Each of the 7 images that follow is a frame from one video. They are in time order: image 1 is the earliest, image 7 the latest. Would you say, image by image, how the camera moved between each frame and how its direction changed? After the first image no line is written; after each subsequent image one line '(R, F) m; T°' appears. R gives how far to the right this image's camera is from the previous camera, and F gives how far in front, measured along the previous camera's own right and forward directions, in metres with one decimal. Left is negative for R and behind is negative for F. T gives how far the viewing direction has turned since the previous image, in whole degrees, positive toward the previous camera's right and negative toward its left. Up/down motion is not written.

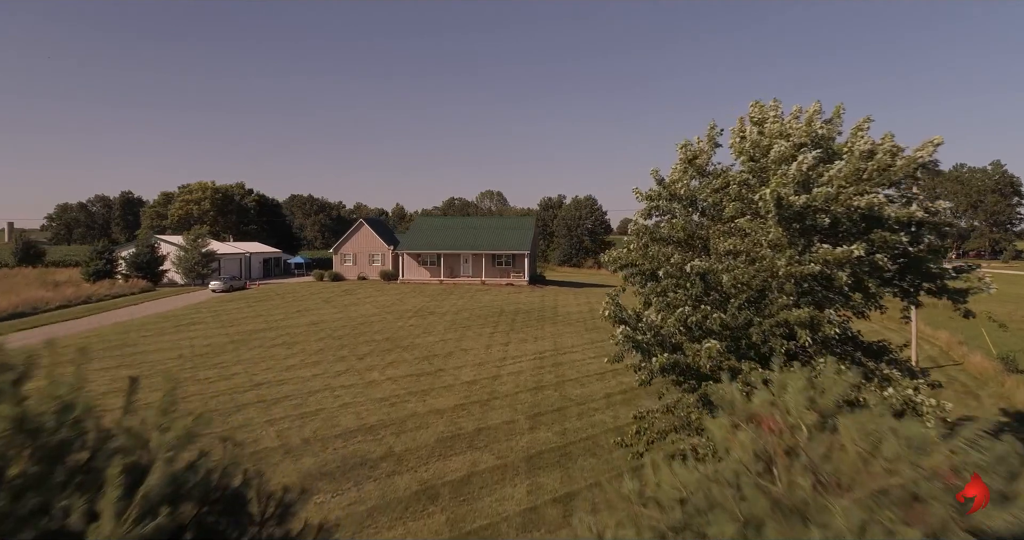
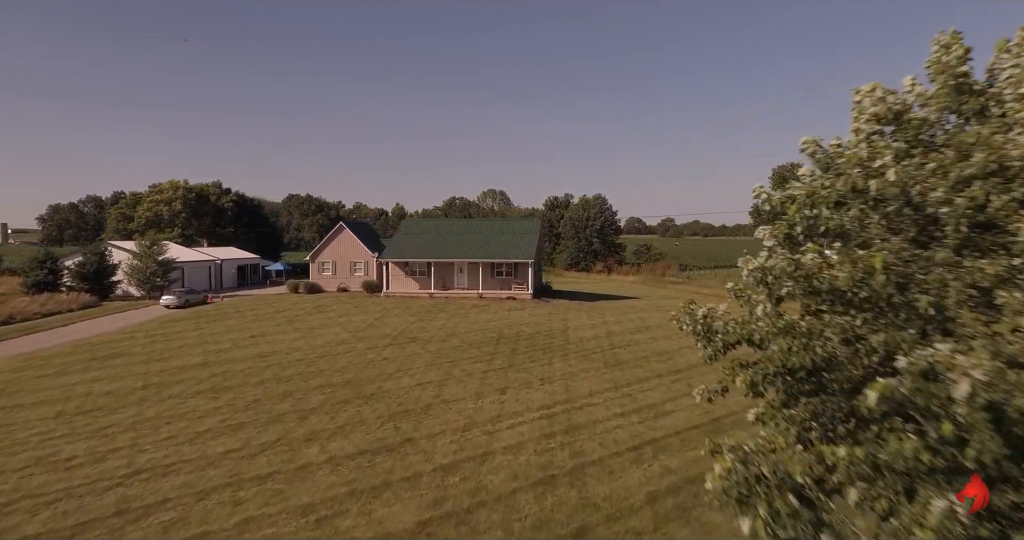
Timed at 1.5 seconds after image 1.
(+0.1, +4.7) m; 0°
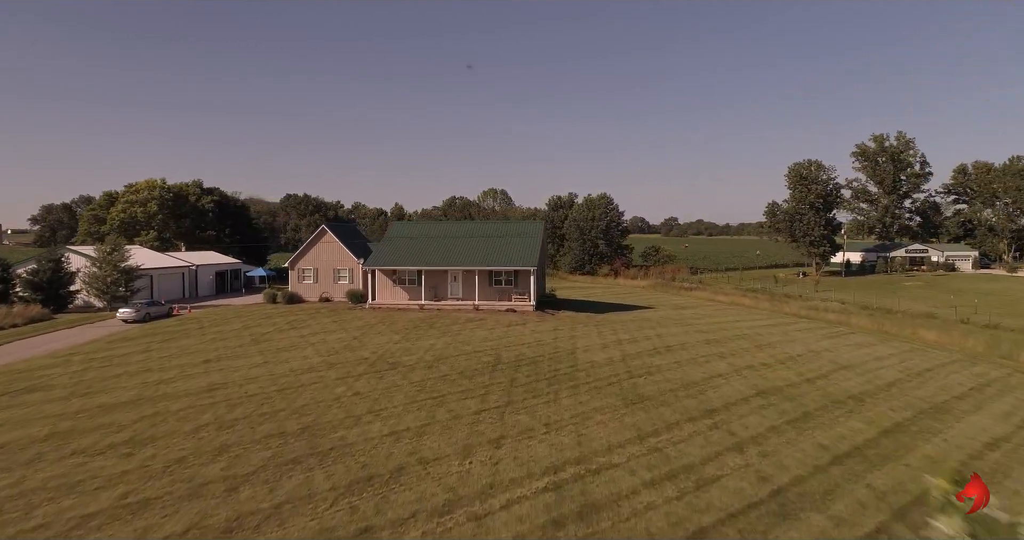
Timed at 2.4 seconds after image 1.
(+0.1, +3.1) m; 0°
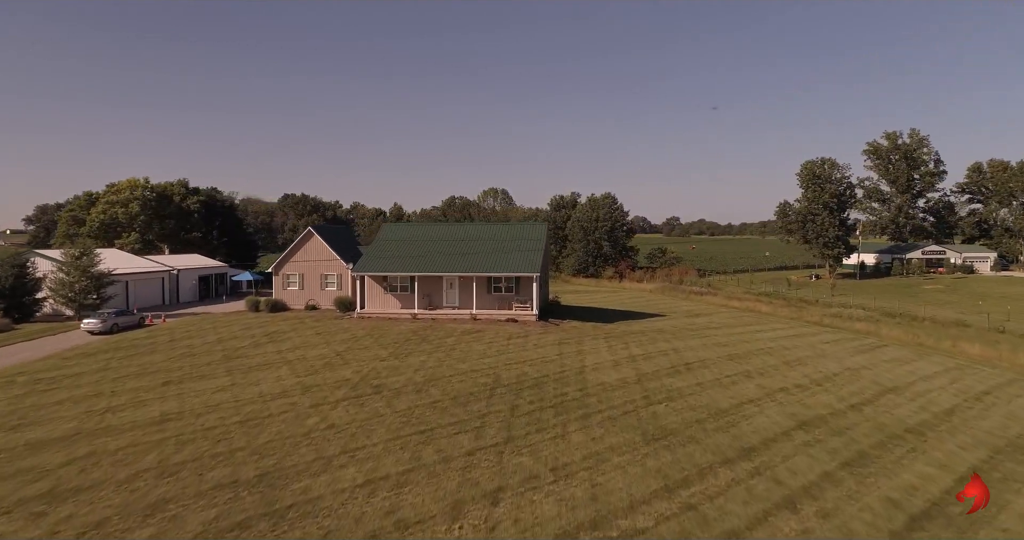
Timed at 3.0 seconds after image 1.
(0.0, +2.1) m; 0°
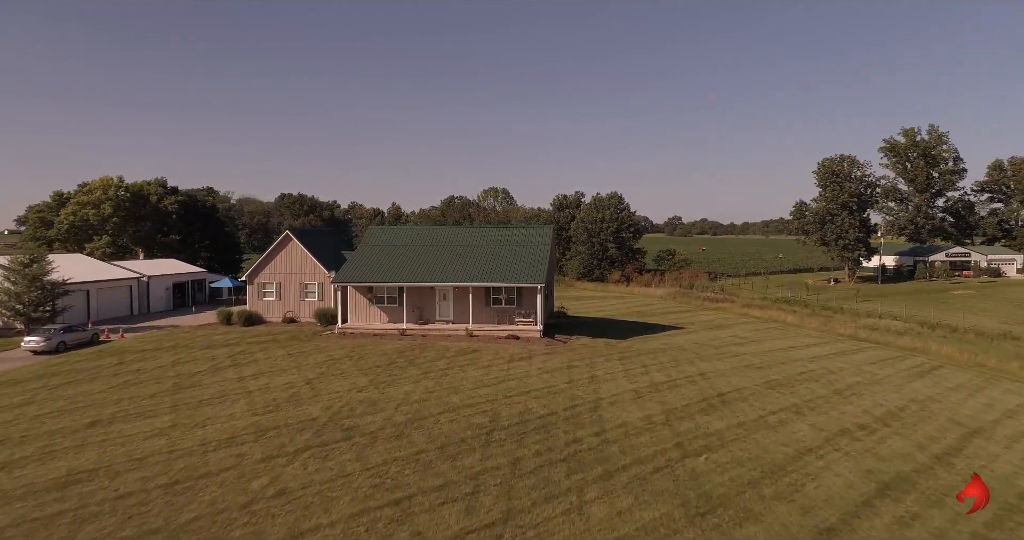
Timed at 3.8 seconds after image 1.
(0.0, +2.8) m; 0°
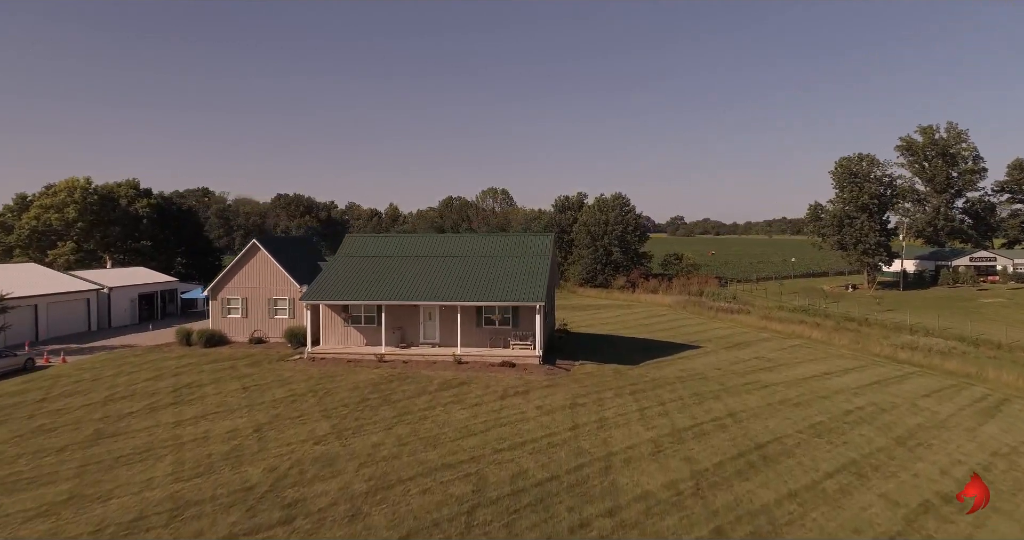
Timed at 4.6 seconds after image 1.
(+0.2, +2.8) m; 0°
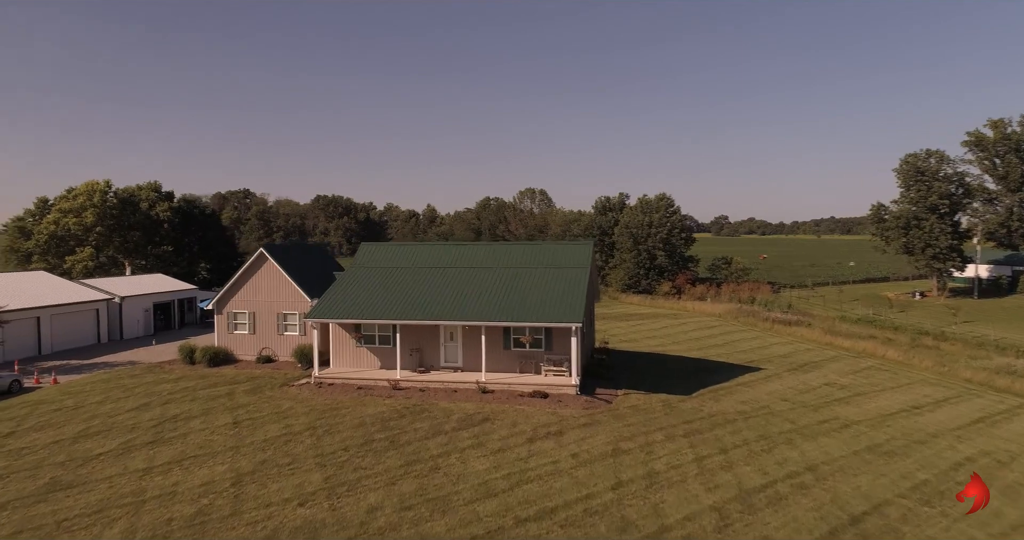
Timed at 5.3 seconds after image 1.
(+0.2, +2.4) m; -3°
